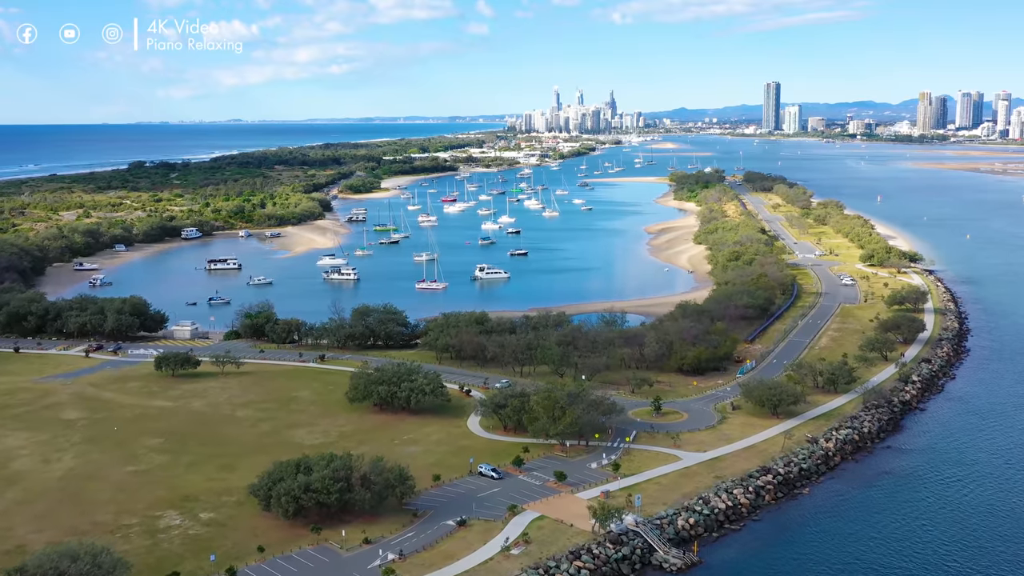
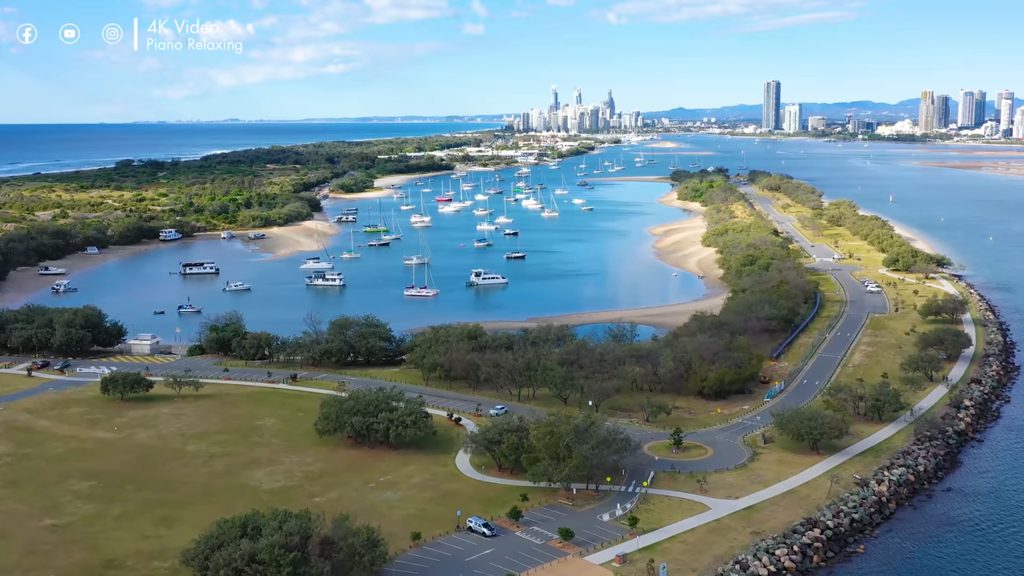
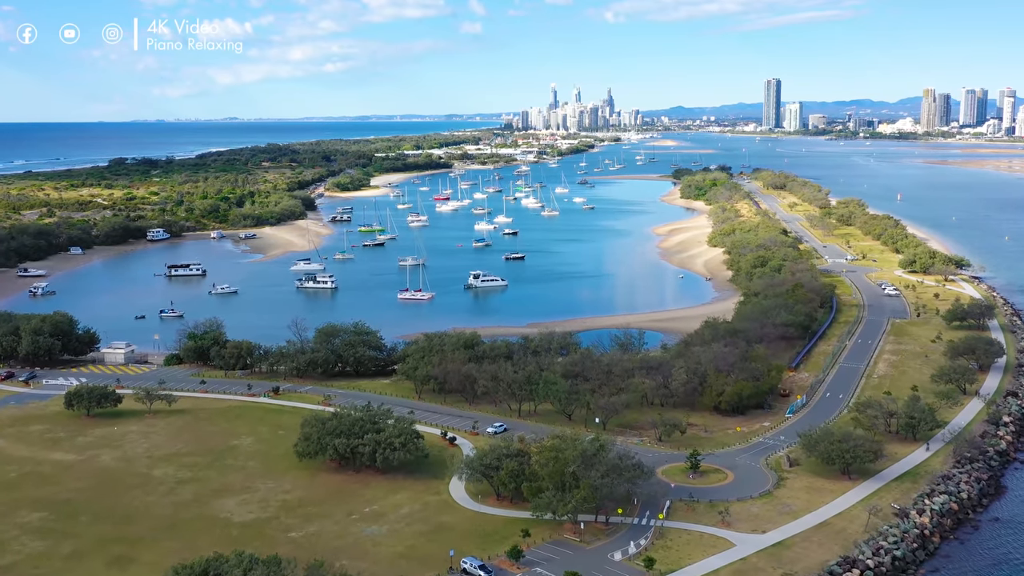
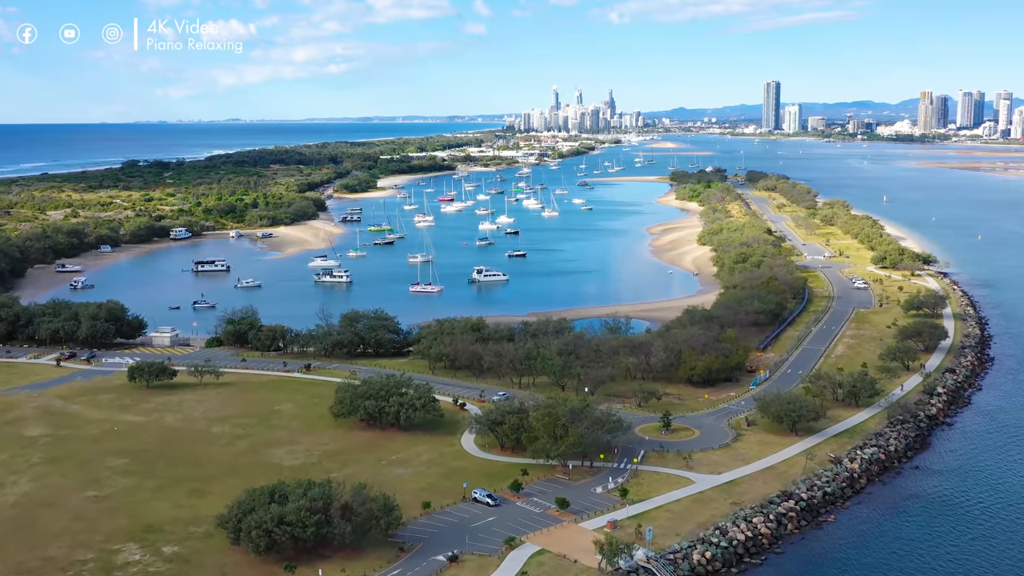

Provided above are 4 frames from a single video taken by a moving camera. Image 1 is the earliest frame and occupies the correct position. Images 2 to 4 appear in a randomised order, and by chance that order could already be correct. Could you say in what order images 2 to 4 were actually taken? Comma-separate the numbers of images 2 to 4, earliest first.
4, 2, 3
